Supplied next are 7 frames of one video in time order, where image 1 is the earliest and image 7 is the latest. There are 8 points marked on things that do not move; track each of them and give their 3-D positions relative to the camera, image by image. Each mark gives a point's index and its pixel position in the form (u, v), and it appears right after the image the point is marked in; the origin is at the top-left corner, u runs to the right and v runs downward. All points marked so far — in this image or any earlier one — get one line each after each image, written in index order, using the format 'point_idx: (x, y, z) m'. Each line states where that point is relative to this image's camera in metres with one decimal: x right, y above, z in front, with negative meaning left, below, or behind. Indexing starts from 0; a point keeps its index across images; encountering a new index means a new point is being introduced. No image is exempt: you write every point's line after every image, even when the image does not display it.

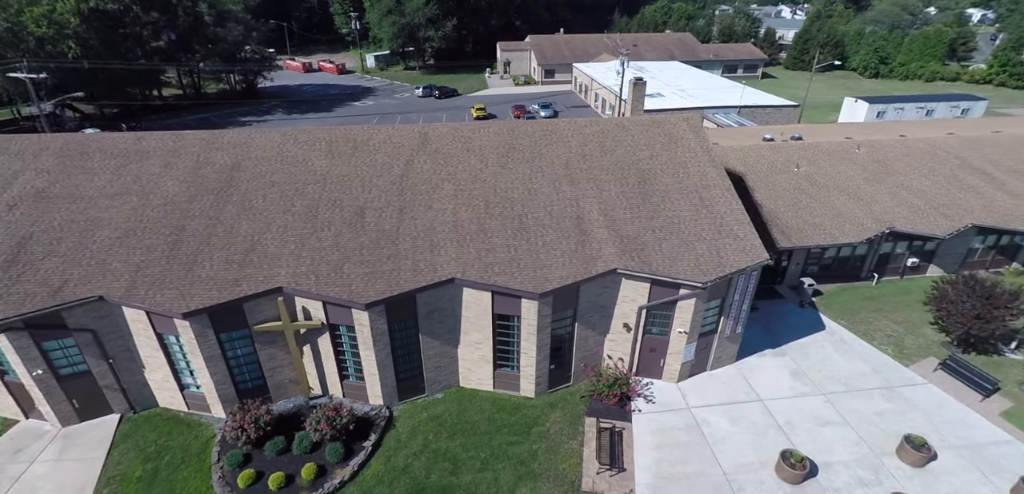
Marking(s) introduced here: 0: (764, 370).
0: (+10.1, -5.0, +18.5) m
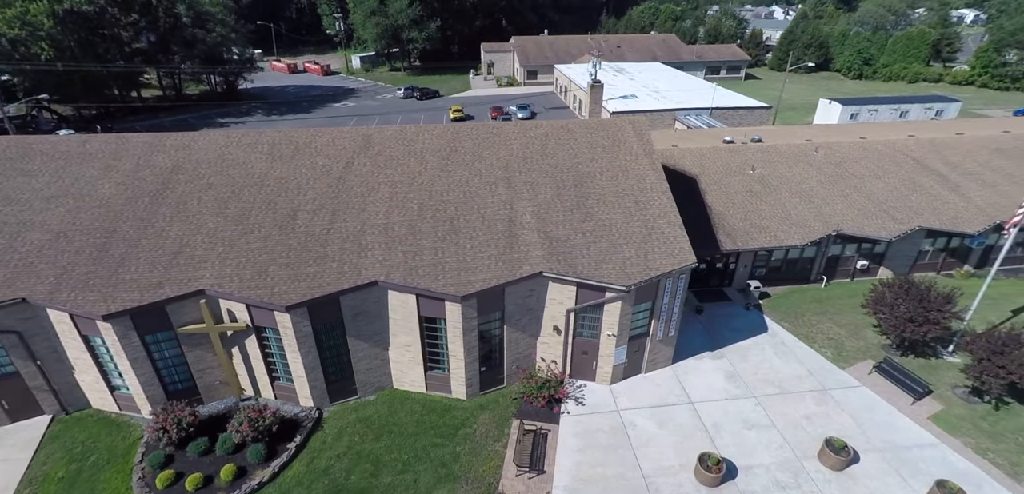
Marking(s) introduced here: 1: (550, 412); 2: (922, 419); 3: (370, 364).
0: (+7.6, -5.1, +18.5) m
1: (+1.4, -6.1, +16.8) m
2: (+15.1, -6.3, +16.8) m
3: (-5.3, -4.4, +17.0) m
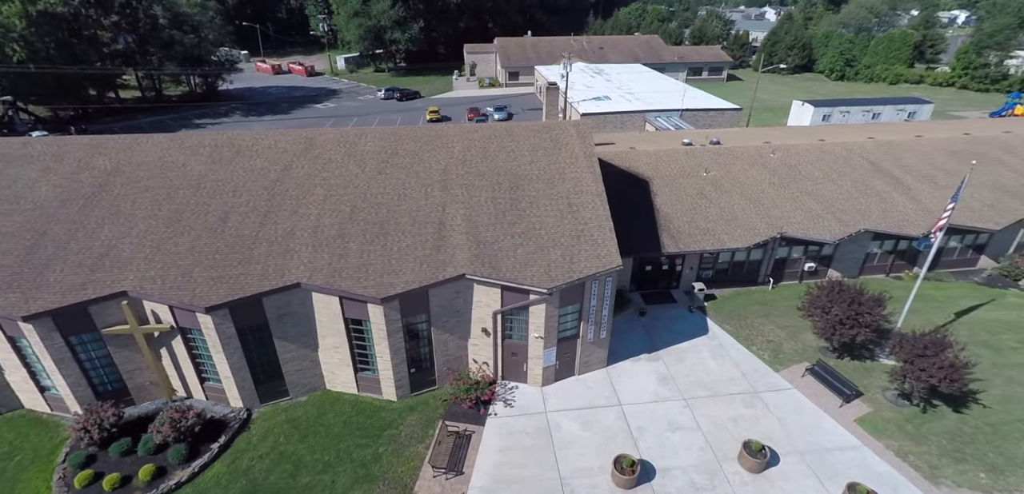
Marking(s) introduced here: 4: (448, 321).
0: (+4.9, -5.2, +18.6) m
1: (-1.3, -6.2, +16.9) m
2: (+12.4, -6.4, +16.9) m
3: (-7.9, -4.4, +17.1) m
4: (-2.4, -2.7, +16.8) m
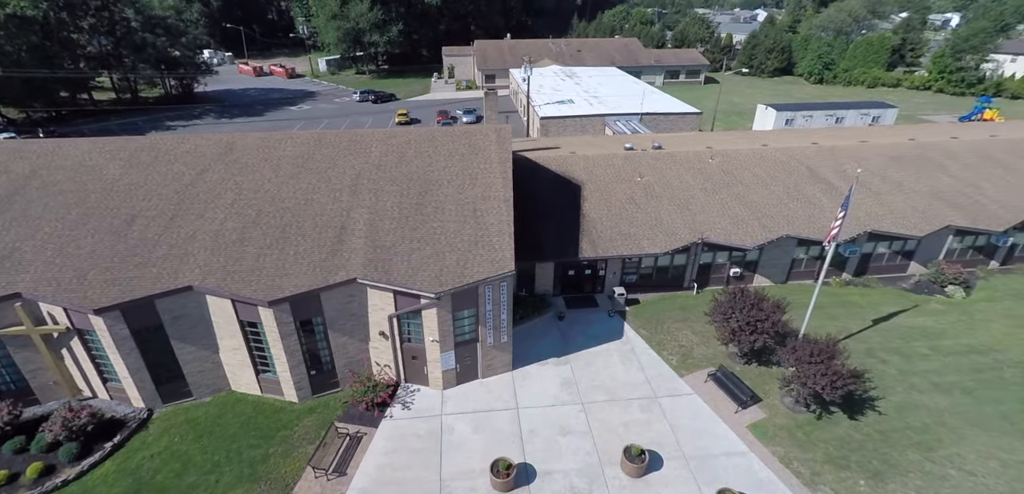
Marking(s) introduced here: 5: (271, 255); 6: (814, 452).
0: (+1.0, -5.4, +18.8) m
1: (-5.2, -6.3, +17.1) m
2: (+8.5, -6.7, +17.0) m
3: (-11.8, -4.6, +17.4) m
4: (-6.2, -2.9, +17.1) m
5: (-8.8, -0.3, +16.8) m
6: (+10.6, -7.2, +16.1) m
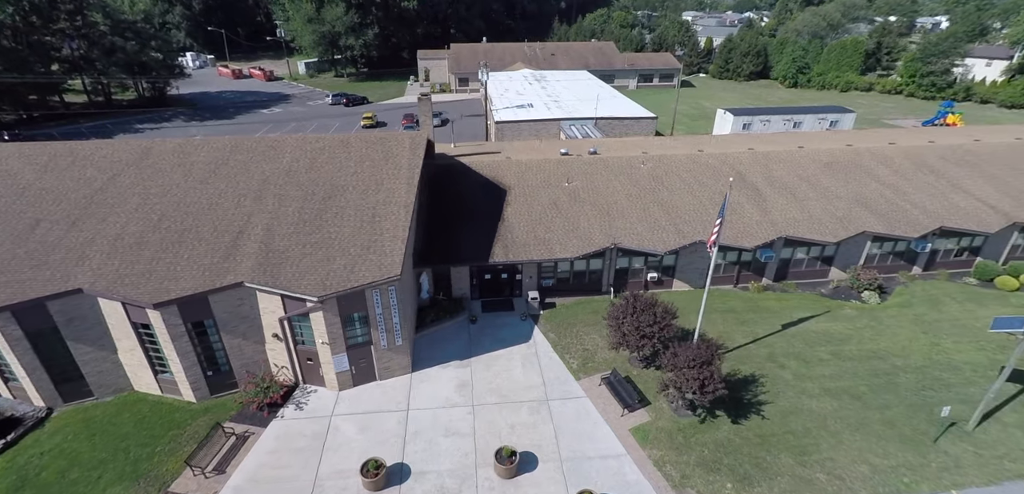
0: (-3.3, -5.6, +19.1) m
1: (-9.5, -6.5, +17.5) m
2: (+4.2, -6.9, +17.3) m
3: (-16.1, -4.7, +17.9) m
4: (-10.5, -3.0, +17.5) m
5: (-13.1, -0.4, +17.2) m
6: (+6.3, -7.4, +16.3) m
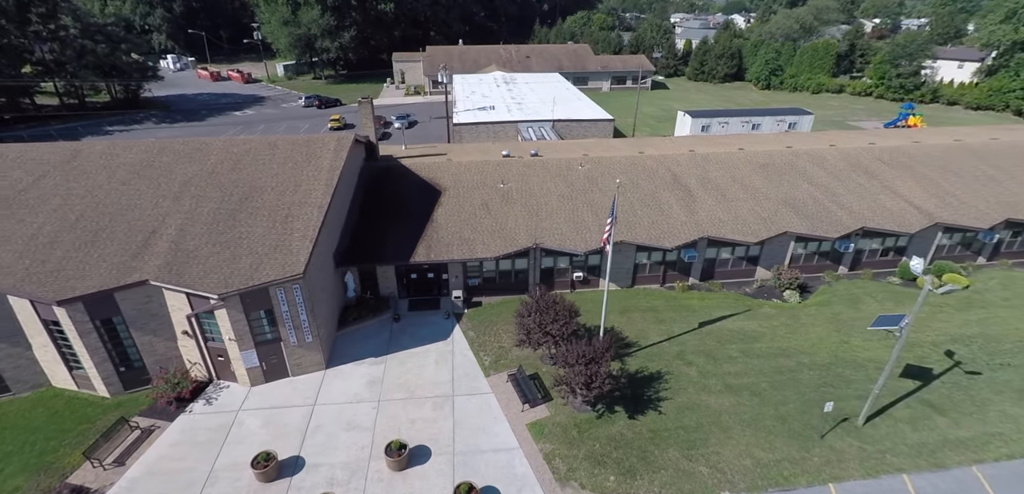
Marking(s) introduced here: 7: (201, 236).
0: (-7.1, -5.6, +19.6) m
1: (-13.3, -6.5, +18.0) m
2: (+0.4, -6.9, +17.7) m
3: (-19.9, -4.7, +18.4) m
4: (-14.3, -3.0, +18.0) m
5: (-16.9, -0.4, +17.7) m
6: (+2.5, -7.4, +16.8) m
7: (-12.6, +0.5, +18.6) m
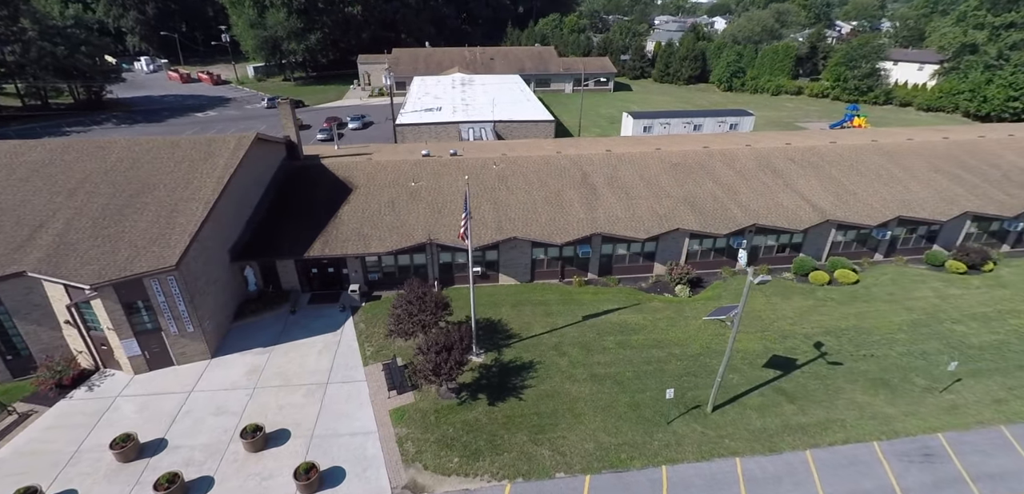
0: (-12.6, -5.3, +20.4) m
1: (-18.8, -6.2, +18.9) m
2: (-5.1, -6.6, +18.5) m
3: (-25.5, -4.4, +19.3) m
4: (-19.9, -2.7, +18.9) m
5: (-22.4, -0.1, +18.6) m
6: (-3.0, -7.2, +17.5) m
7: (-18.1, +0.7, +19.5) m
